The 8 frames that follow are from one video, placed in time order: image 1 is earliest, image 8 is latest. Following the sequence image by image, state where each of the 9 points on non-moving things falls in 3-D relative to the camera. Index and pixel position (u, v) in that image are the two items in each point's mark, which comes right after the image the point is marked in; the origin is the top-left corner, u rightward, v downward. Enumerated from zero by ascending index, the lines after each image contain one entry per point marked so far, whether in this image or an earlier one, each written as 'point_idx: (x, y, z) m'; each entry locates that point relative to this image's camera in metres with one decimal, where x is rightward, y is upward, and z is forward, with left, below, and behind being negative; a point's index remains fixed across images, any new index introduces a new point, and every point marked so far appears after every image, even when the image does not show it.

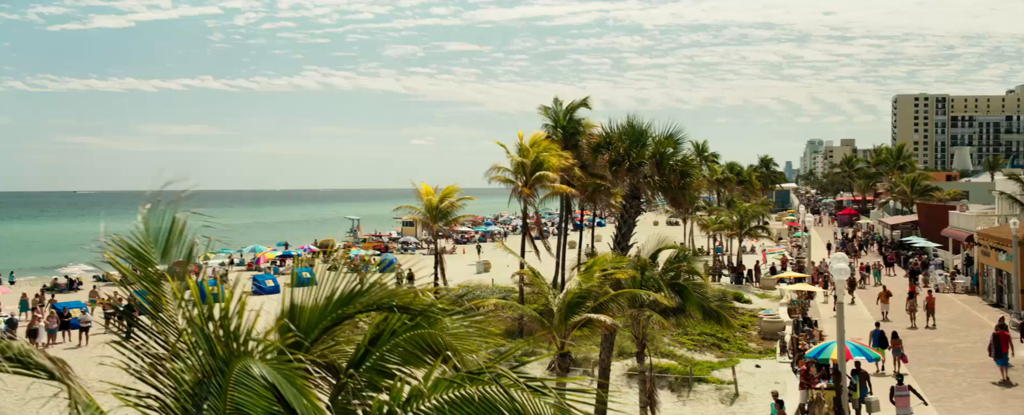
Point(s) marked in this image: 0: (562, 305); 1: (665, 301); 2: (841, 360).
0: (+1.2, -2.1, +17.8) m
1: (+3.4, -2.1, +17.7) m
2: (+7.7, -3.6, +19.2) m
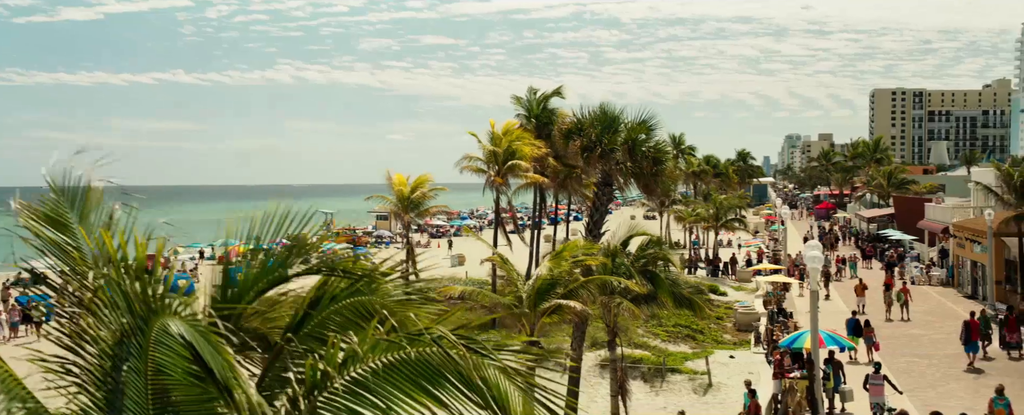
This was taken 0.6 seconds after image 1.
0: (+0.5, -1.8, +17.5) m
1: (+2.7, -1.7, +17.4) m
2: (+7.0, -3.3, +19.0) m
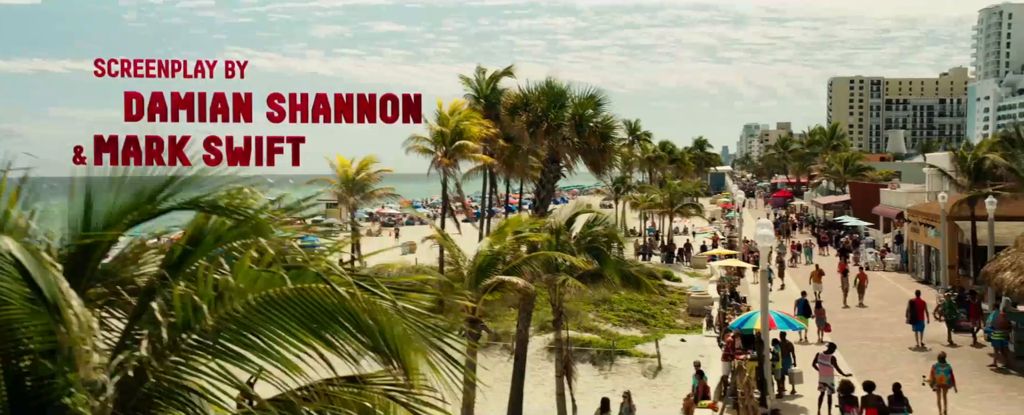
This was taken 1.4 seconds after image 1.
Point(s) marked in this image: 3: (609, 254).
0: (-0.8, -1.3, +16.9) m
1: (+1.5, -1.2, +16.8) m
2: (+5.7, -2.8, +18.5) m
3: (+2.1, -1.0, +17.8) m
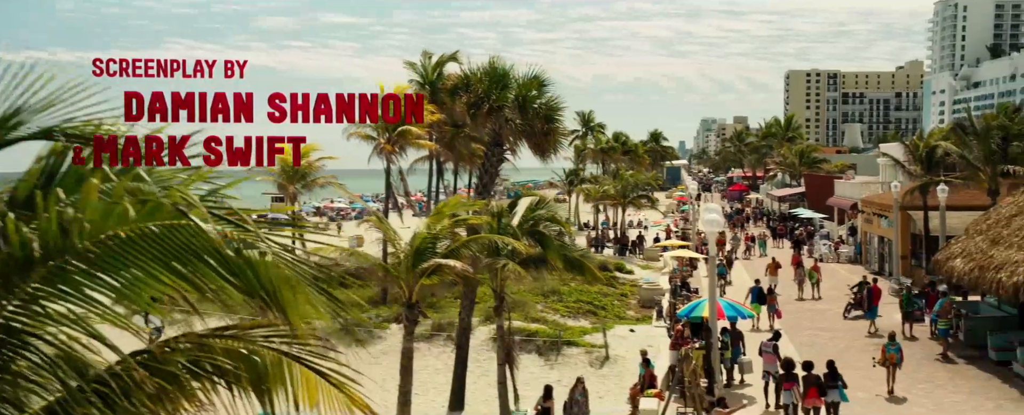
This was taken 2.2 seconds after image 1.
0: (-2.0, -0.9, +16.2) m
1: (+0.2, -0.8, +16.2) m
2: (+4.4, -2.4, +18.0) m
3: (+0.9, -0.6, +17.2) m
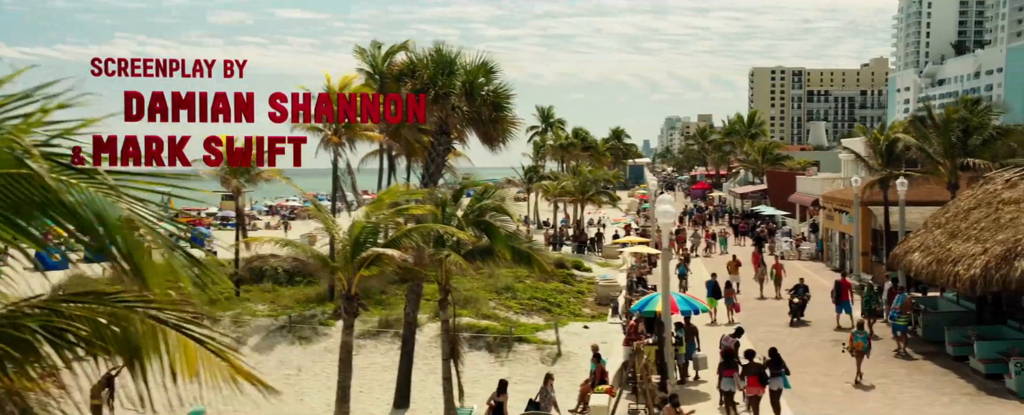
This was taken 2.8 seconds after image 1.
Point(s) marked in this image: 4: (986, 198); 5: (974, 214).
0: (-3.1, -0.6, +15.5) m
1: (-0.9, -0.6, +15.6) m
2: (+3.2, -2.2, +17.5) m
3: (-0.3, -0.4, +16.6) m
4: (+11.2, +0.2, +19.5) m
5: (+10.8, -0.1, +19.2) m
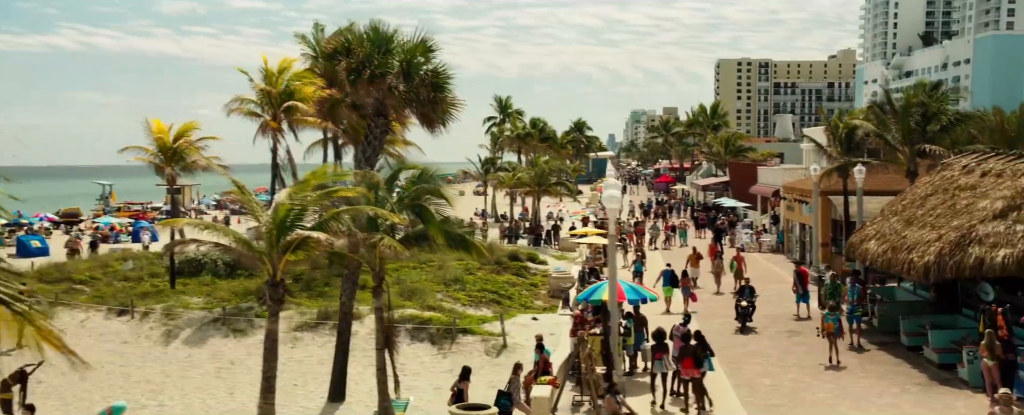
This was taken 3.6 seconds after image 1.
0: (-4.3, -0.3, +14.9) m
1: (-2.1, -0.2, +15.0) m
2: (+2.0, -1.9, +16.9) m
3: (-1.5, -0.1, +15.9) m
4: (+9.9, +0.6, +19.0) m
5: (+9.5, +0.2, +18.7) m
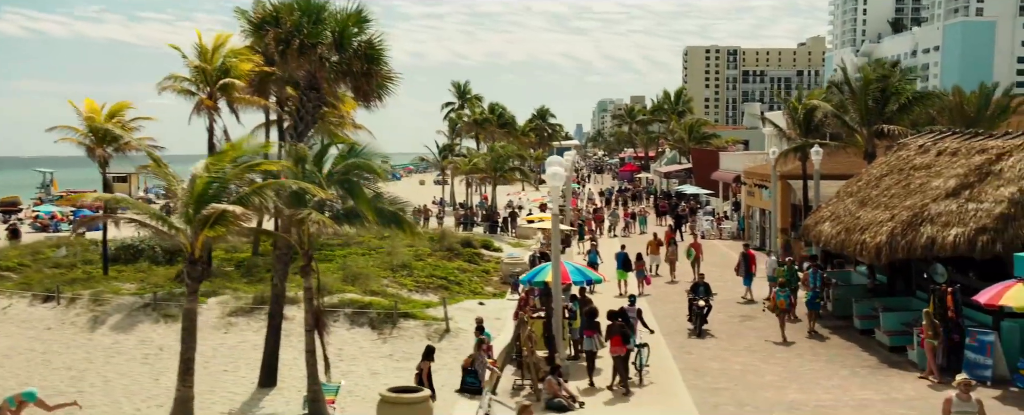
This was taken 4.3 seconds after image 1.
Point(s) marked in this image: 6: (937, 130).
0: (-5.6, +0.1, +14.3) m
1: (-3.3, +0.2, +14.4) m
2: (+0.7, -1.5, +16.3) m
3: (-2.7, +0.3, +15.4) m
4: (+8.7, +1.0, +18.5) m
5: (+8.3, +0.6, +18.1) m
6: (+9.9, +1.8, +19.2) m
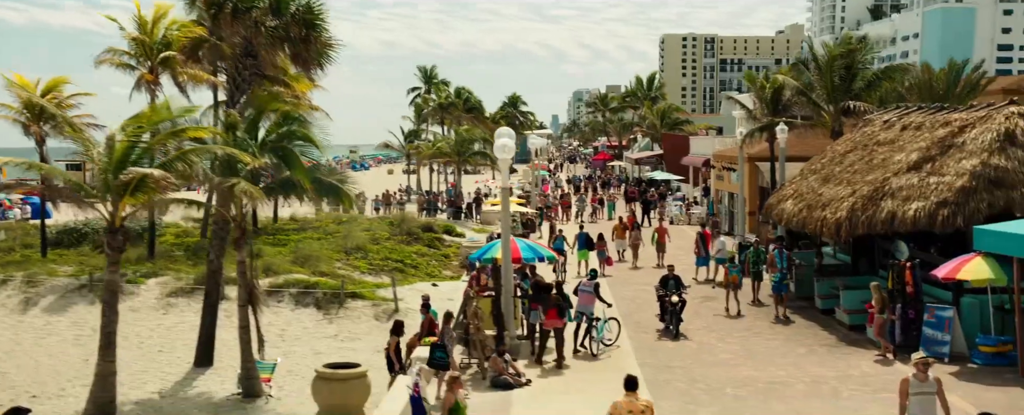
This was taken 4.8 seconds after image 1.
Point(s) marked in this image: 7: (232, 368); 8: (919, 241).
0: (-6.6, +0.7, +13.8) m
1: (-4.4, +0.7, +13.9) m
2: (-0.3, -1.0, +15.8) m
3: (-3.8, +0.8, +14.9) m
4: (+7.6, +1.4, +17.9) m
5: (+7.2, +1.1, +17.6) m
6: (+8.9, +2.3, +18.6) m
7: (-5.3, -3.0, +15.4) m
8: (+7.9, -0.7, +15.9) m
